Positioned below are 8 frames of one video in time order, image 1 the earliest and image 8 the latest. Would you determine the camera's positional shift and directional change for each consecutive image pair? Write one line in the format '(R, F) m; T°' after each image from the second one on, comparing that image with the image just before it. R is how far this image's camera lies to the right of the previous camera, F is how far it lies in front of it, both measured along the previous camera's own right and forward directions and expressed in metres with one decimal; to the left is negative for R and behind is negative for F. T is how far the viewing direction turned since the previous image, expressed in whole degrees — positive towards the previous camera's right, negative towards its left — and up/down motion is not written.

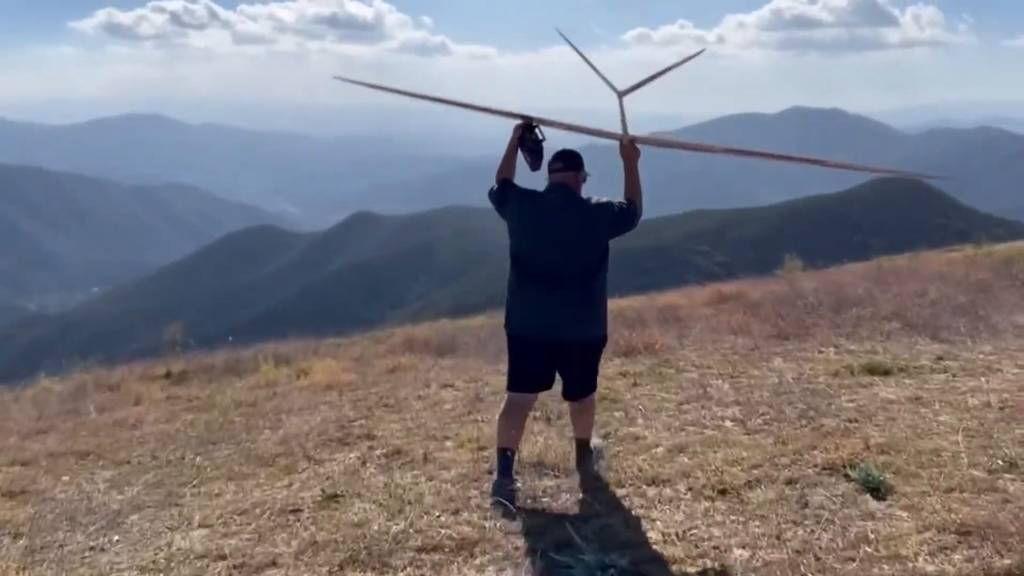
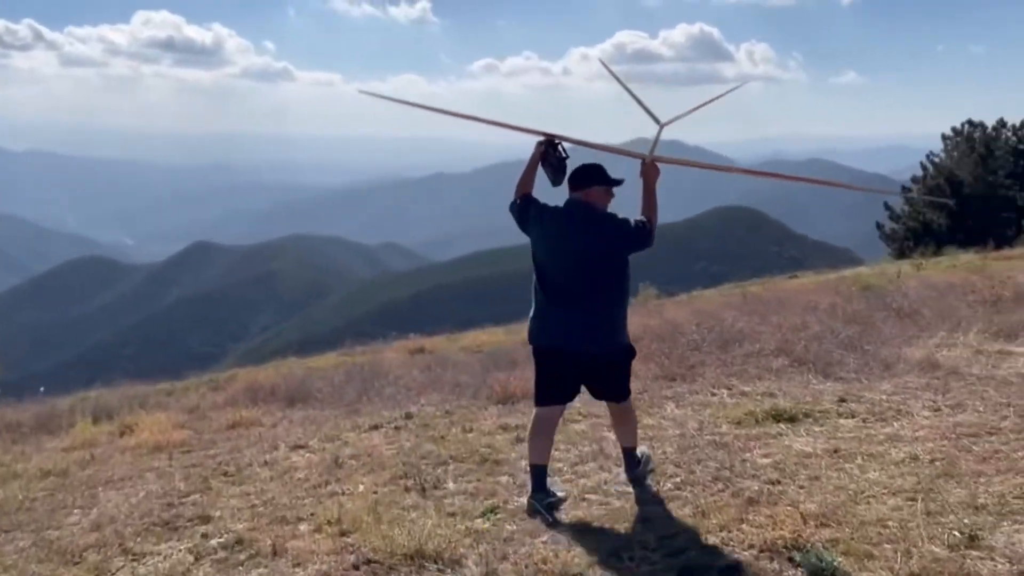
(-0.1, +1.0) m; +8°
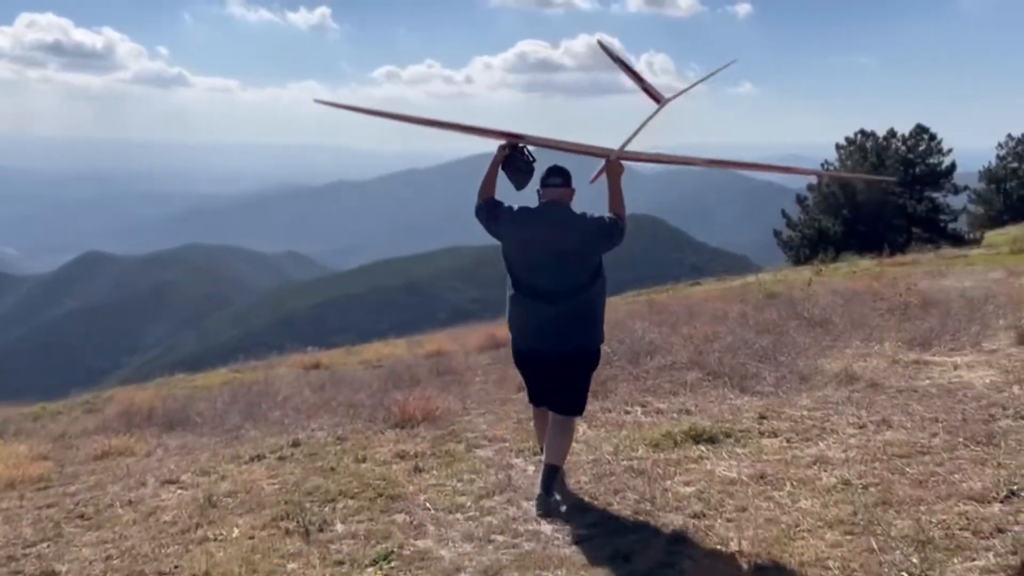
(+0.1, +0.6) m; +5°
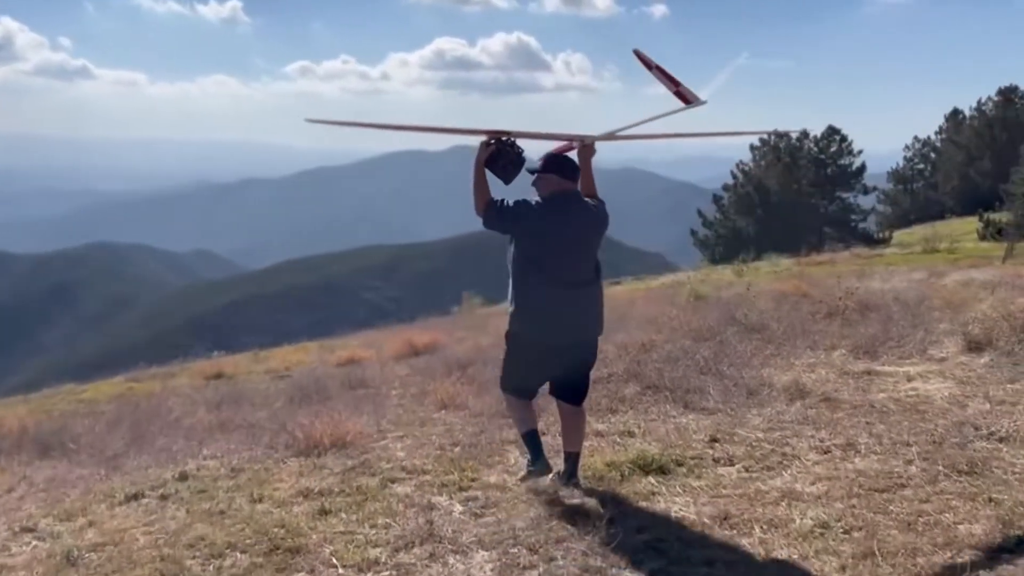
(0.0, +0.9) m; +4°
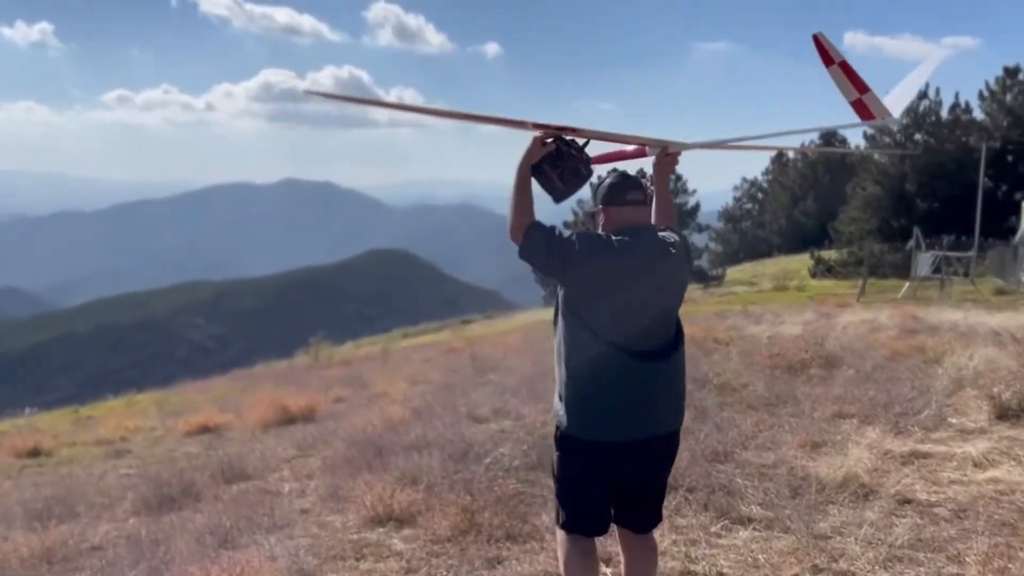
(-0.8, +2.3) m; +9°
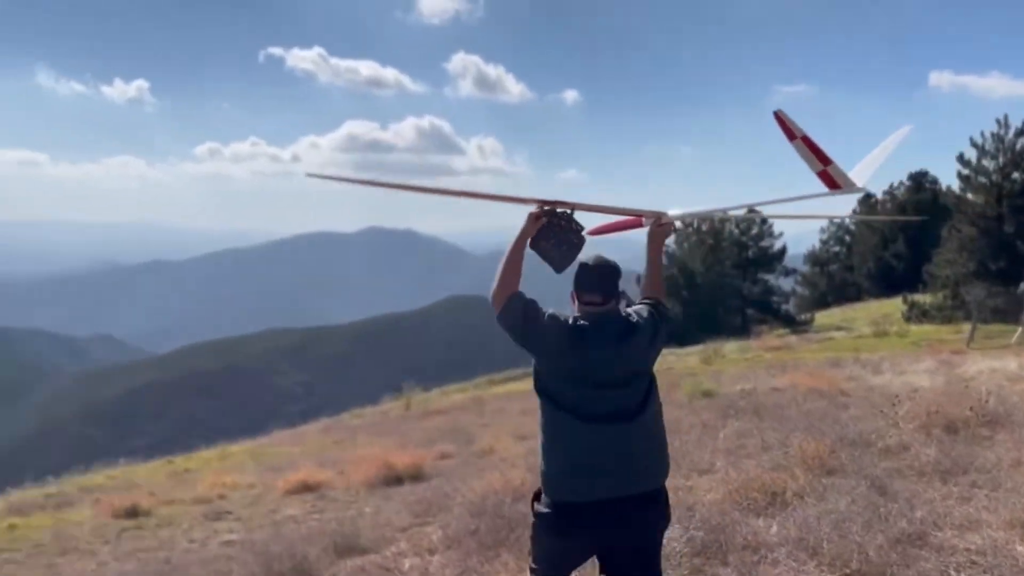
(-0.5, +0.8) m; -4°
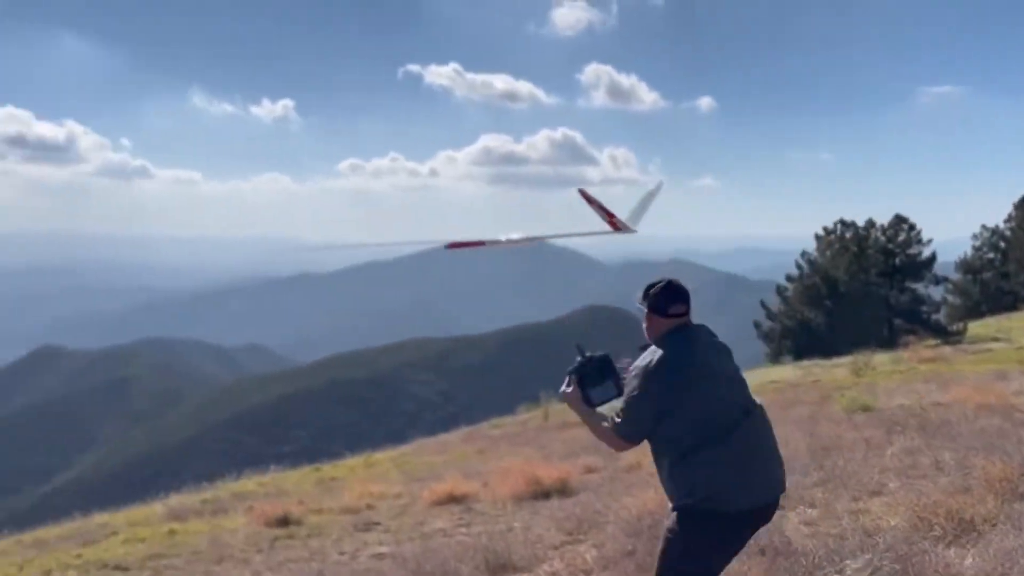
(-0.2, +0.3) m; -7°
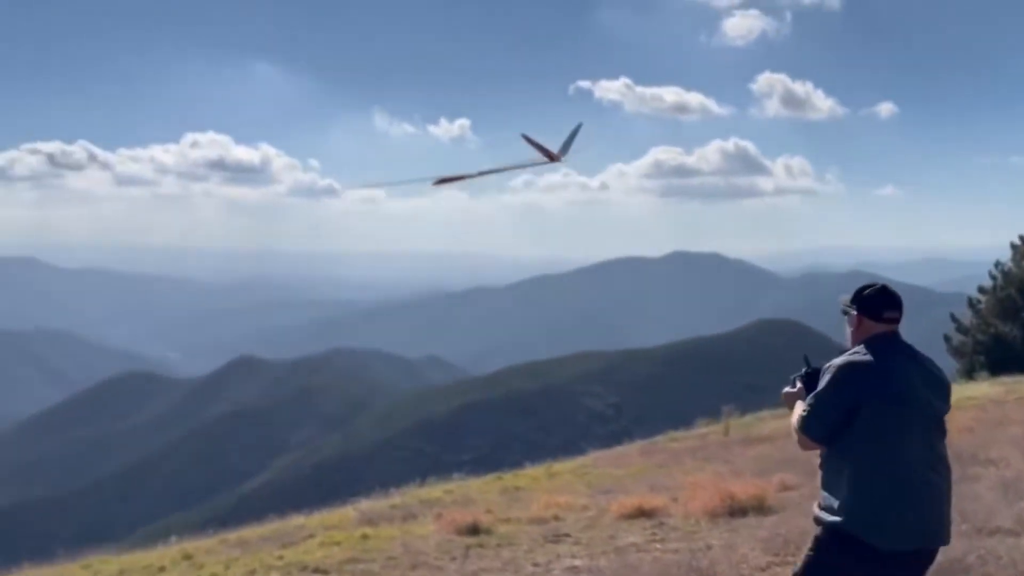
(-0.2, +0.2) m; -9°
